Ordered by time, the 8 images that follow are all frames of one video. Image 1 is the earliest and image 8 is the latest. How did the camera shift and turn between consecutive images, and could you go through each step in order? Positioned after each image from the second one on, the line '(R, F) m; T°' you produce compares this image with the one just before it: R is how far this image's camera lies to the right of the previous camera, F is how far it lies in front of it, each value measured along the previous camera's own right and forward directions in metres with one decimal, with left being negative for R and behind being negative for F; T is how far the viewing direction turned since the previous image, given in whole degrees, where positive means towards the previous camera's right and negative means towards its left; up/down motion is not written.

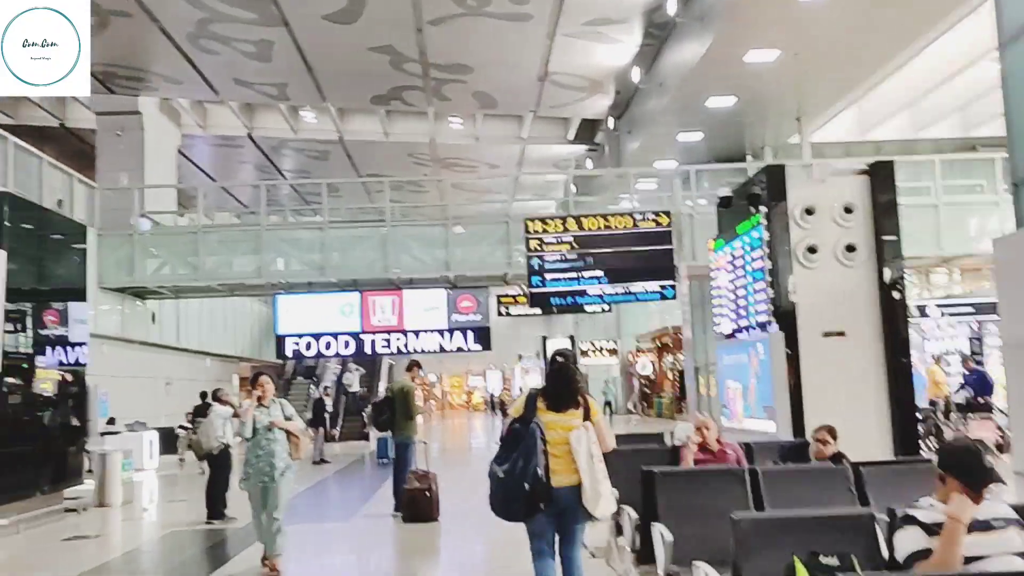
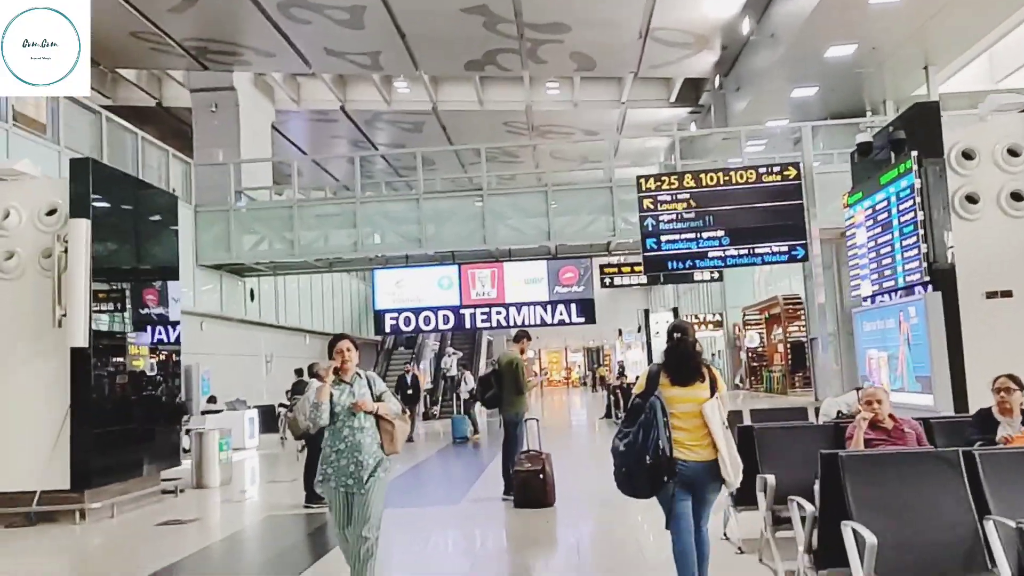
(-0.2, +0.6) m; -6°
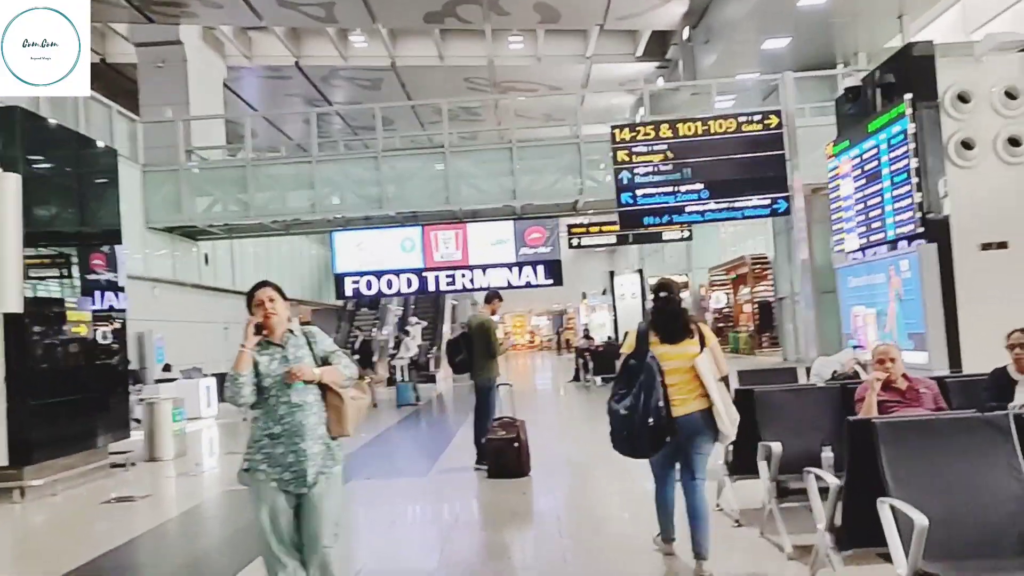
(0.0, +0.4) m; +3°
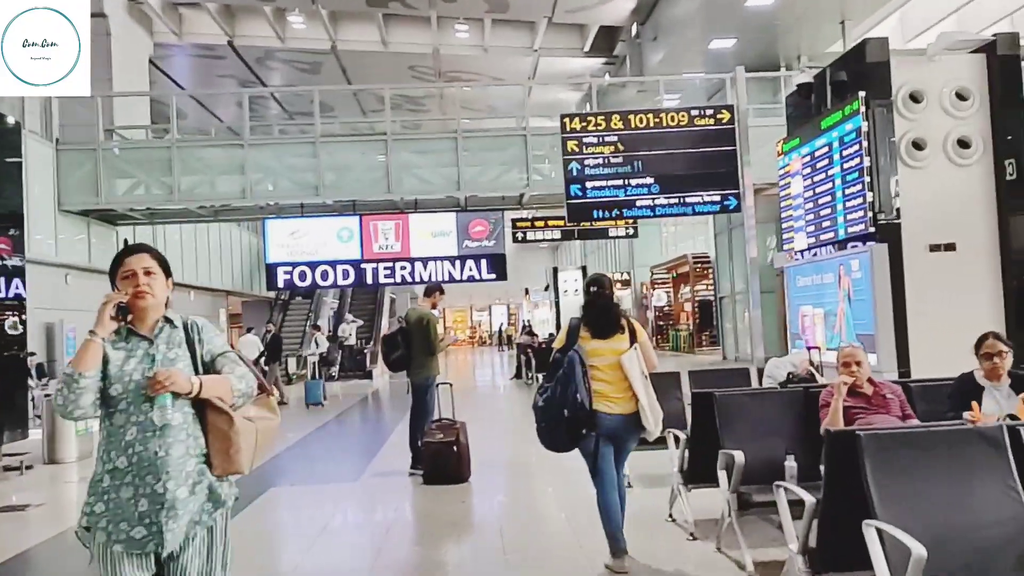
(0.0, +0.3) m; +4°
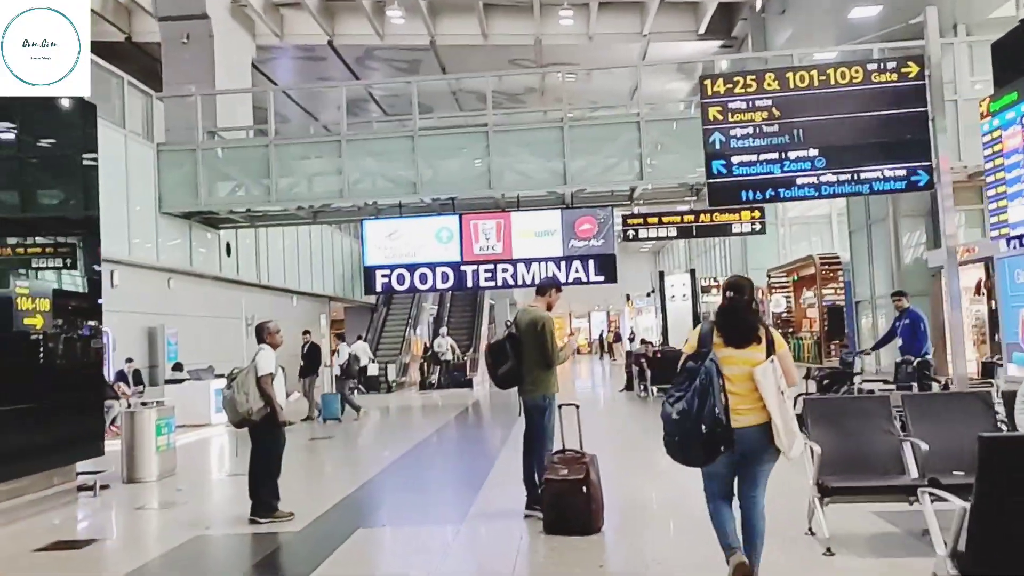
(-0.2, +1.2) m; -7°
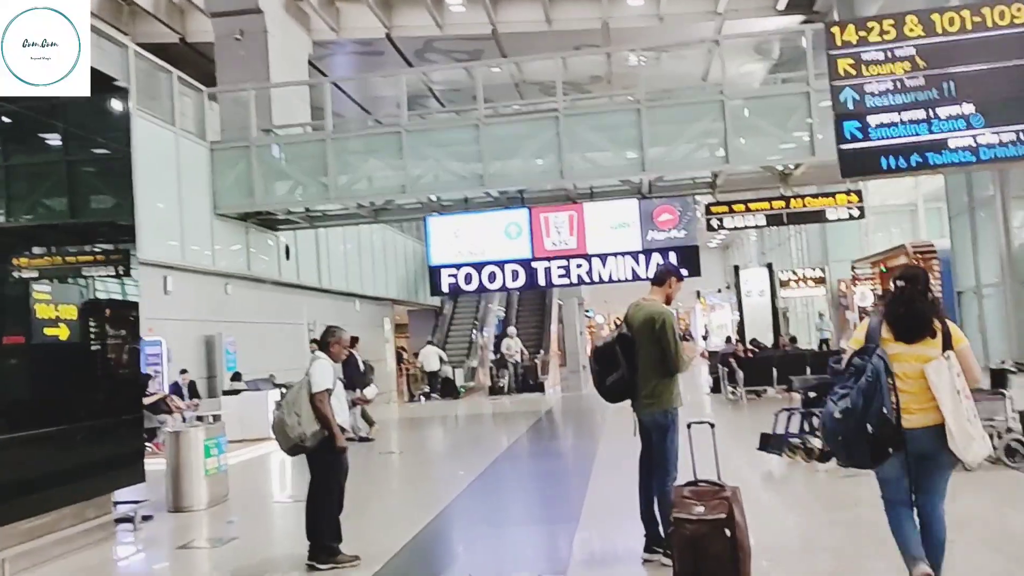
(-0.2, +0.8) m; -4°
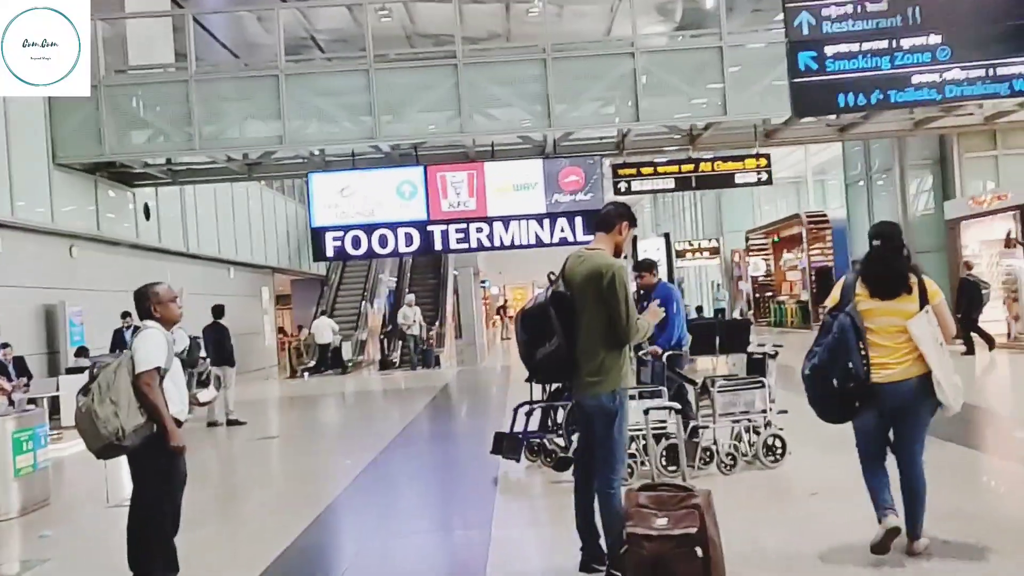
(0.0, +0.9) m; +7°
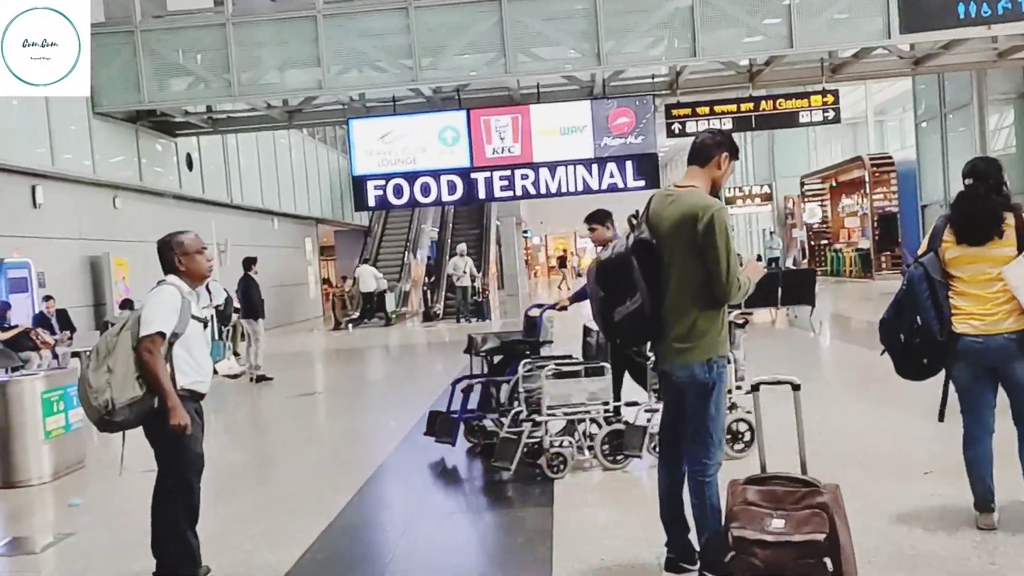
(-0.1, +0.4) m; -3°
